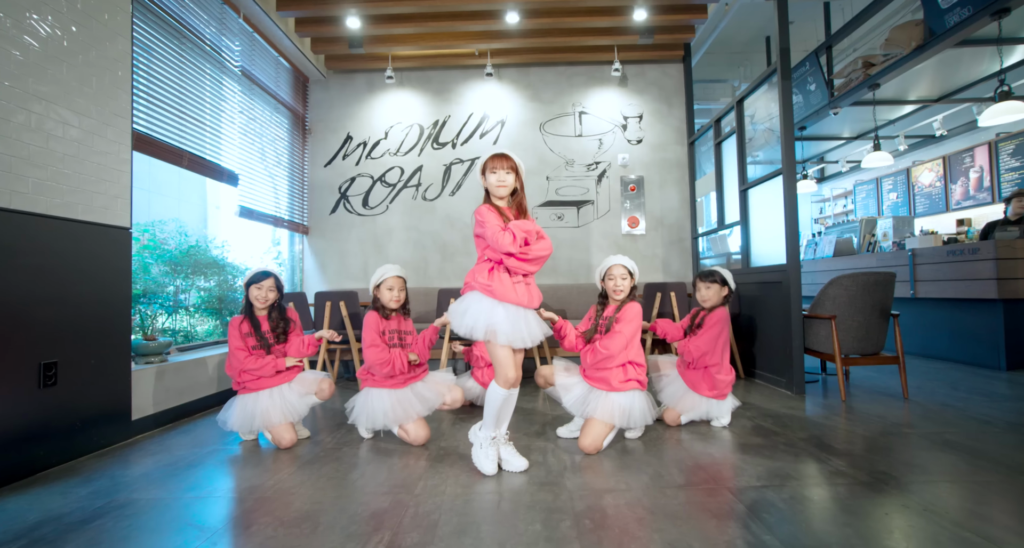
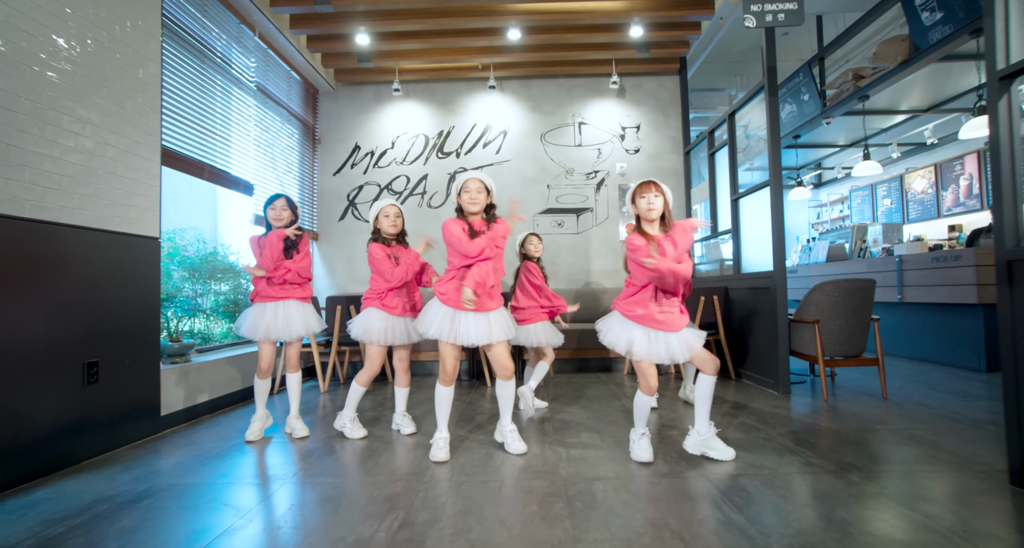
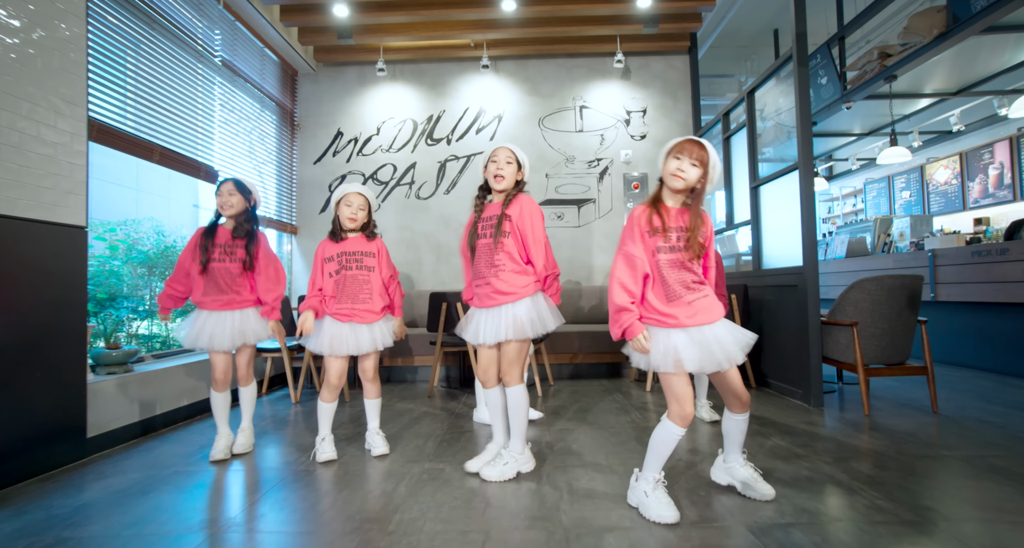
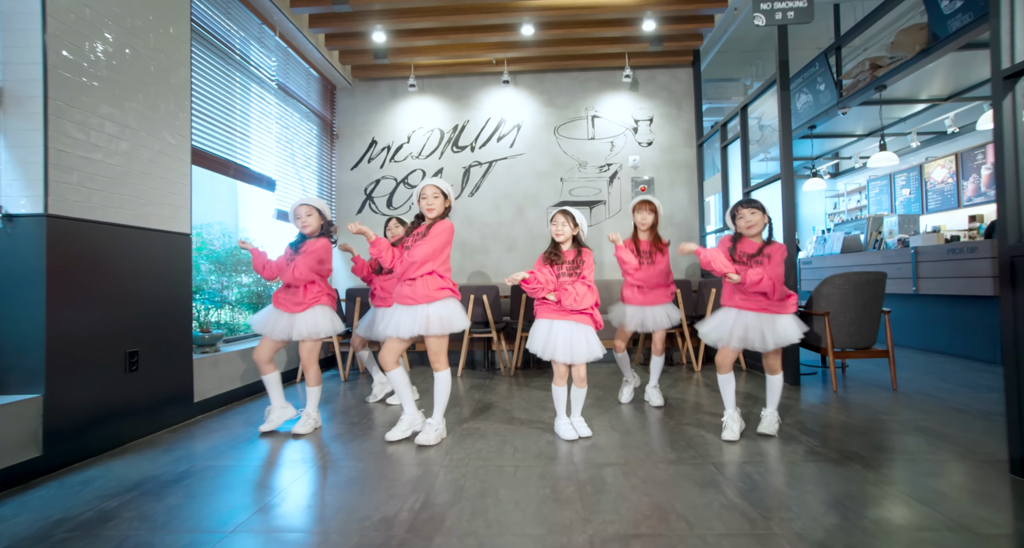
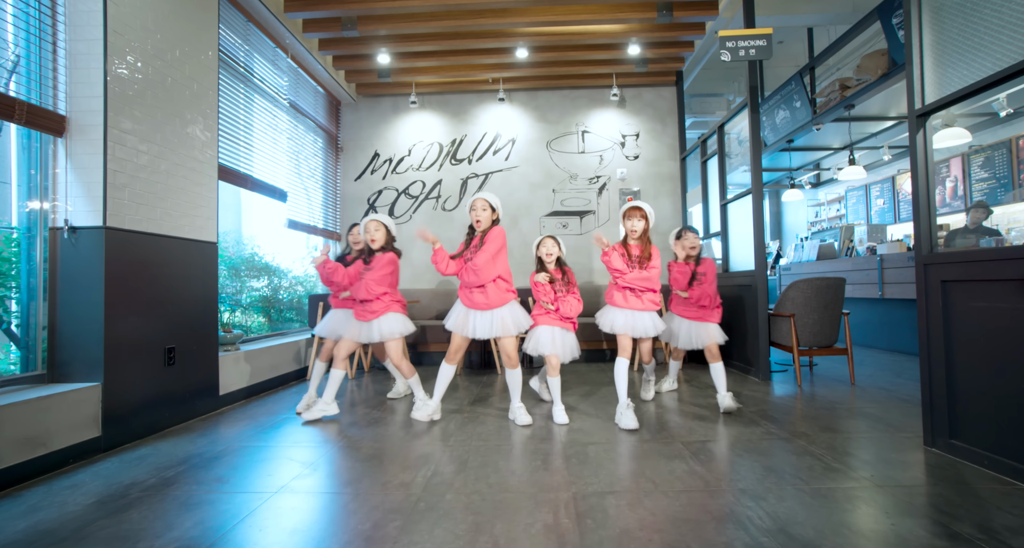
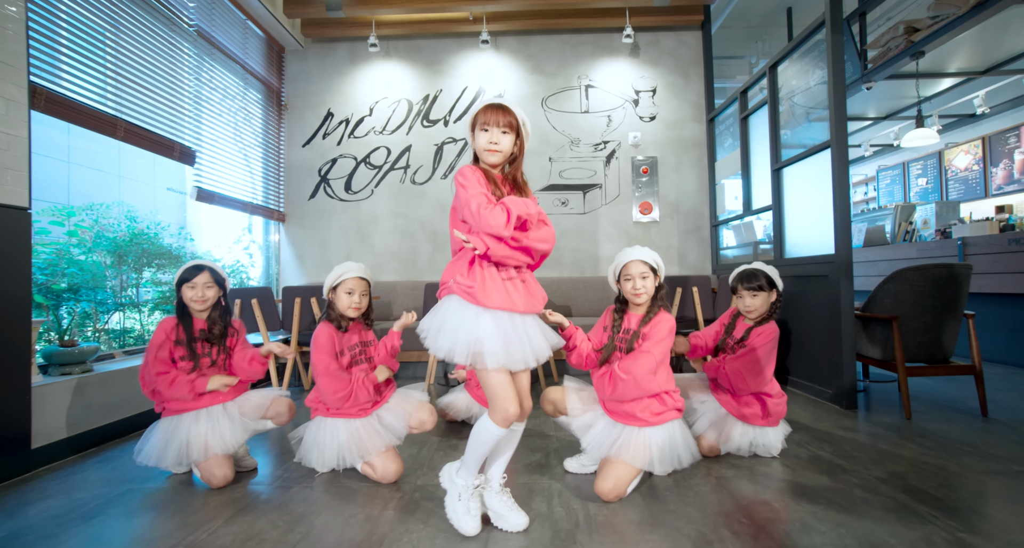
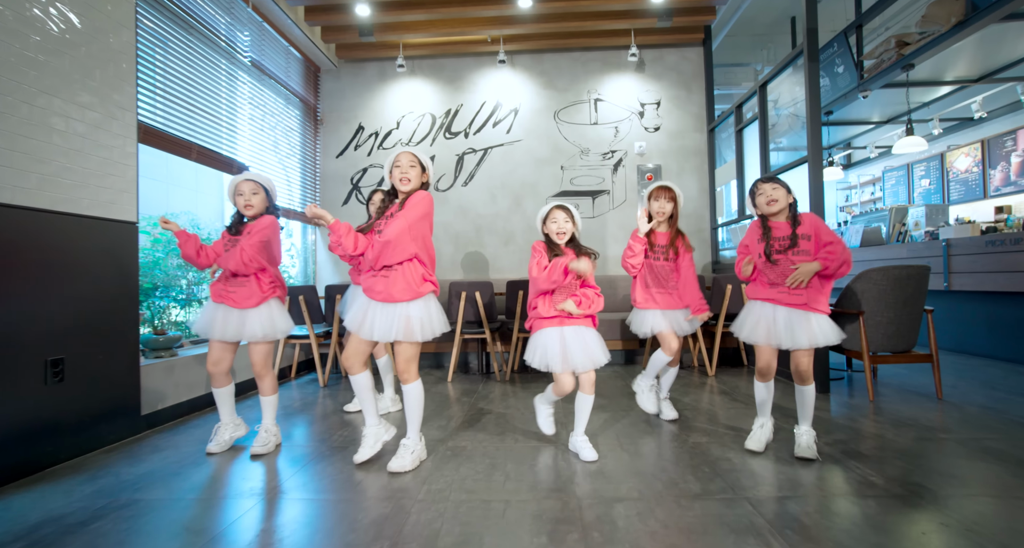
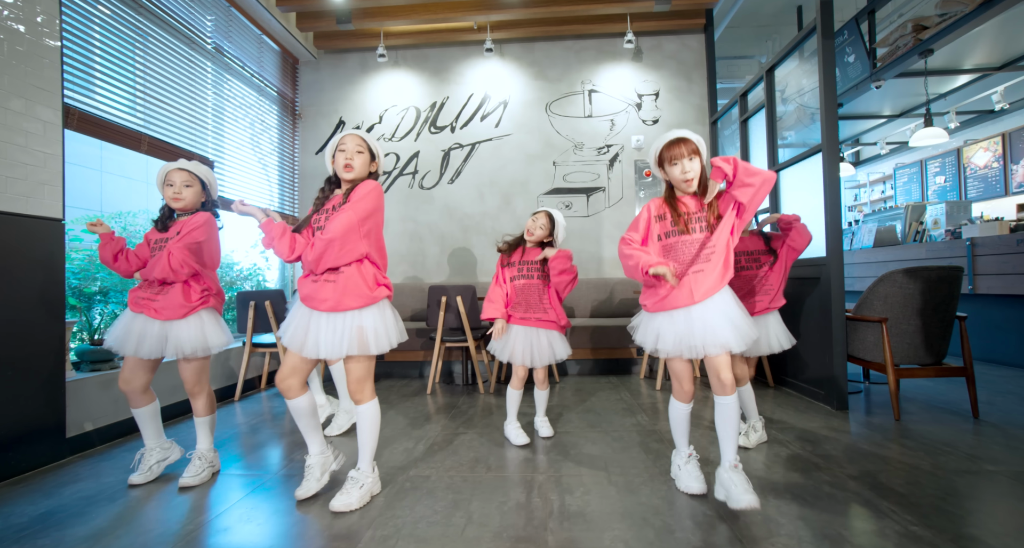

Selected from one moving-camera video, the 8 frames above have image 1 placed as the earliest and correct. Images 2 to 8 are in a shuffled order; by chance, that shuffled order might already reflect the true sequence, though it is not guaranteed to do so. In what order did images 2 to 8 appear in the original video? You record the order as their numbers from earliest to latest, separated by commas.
6, 3, 2, 5, 4, 7, 8
